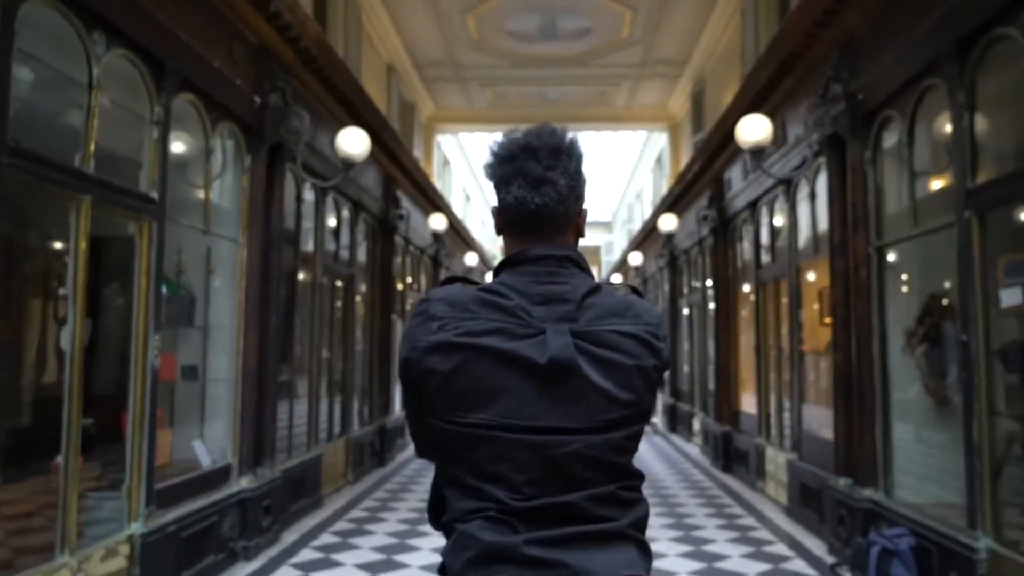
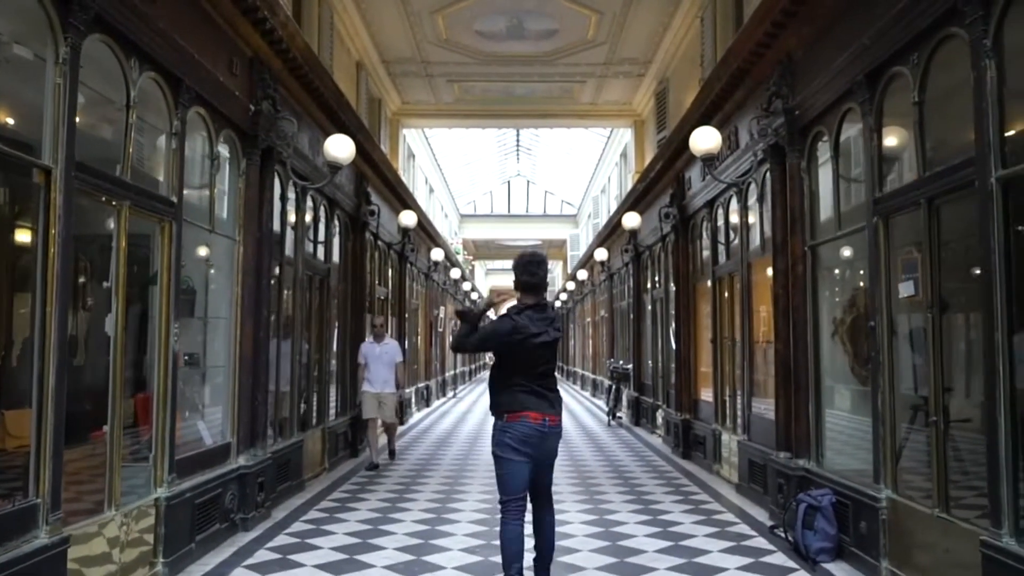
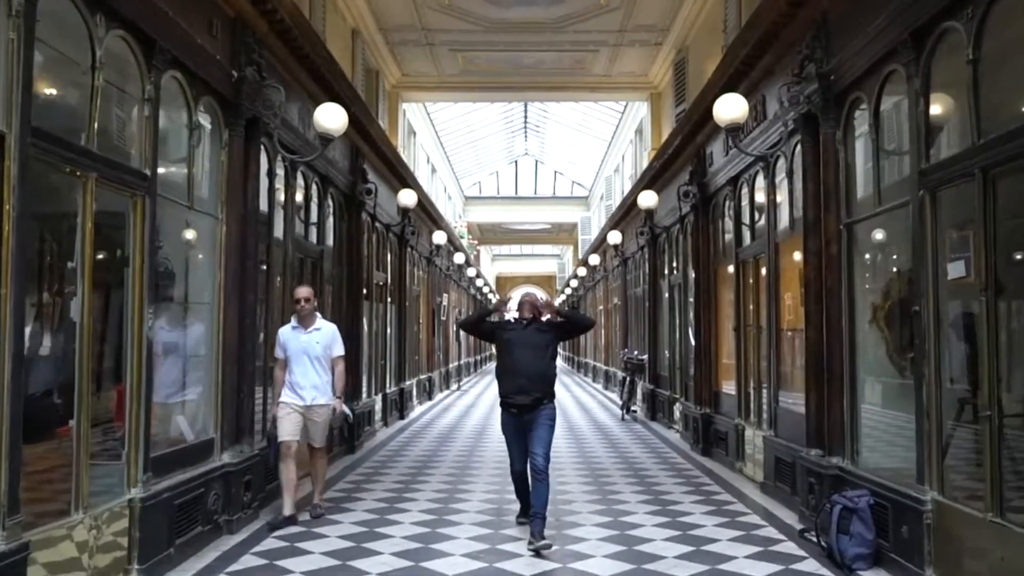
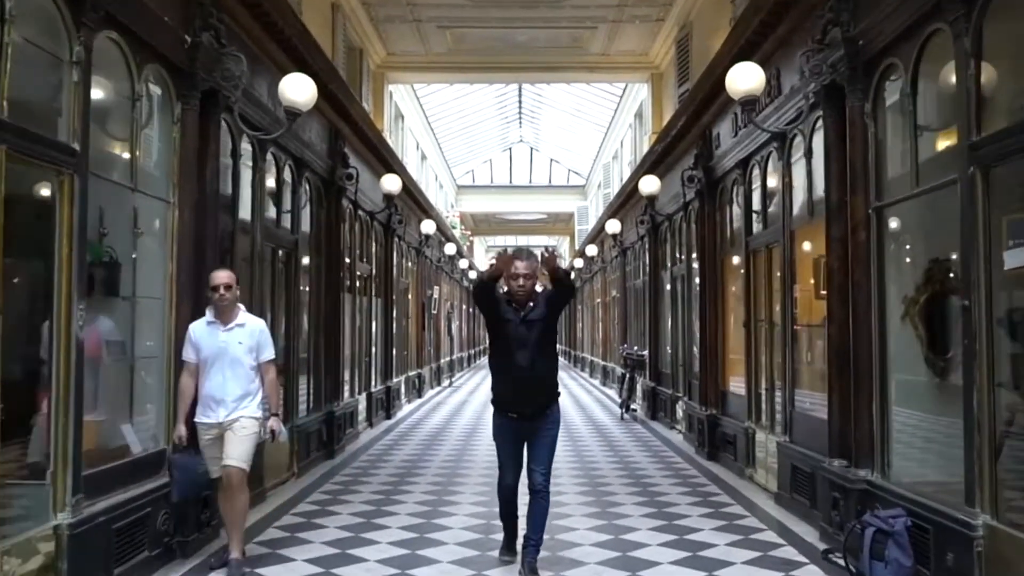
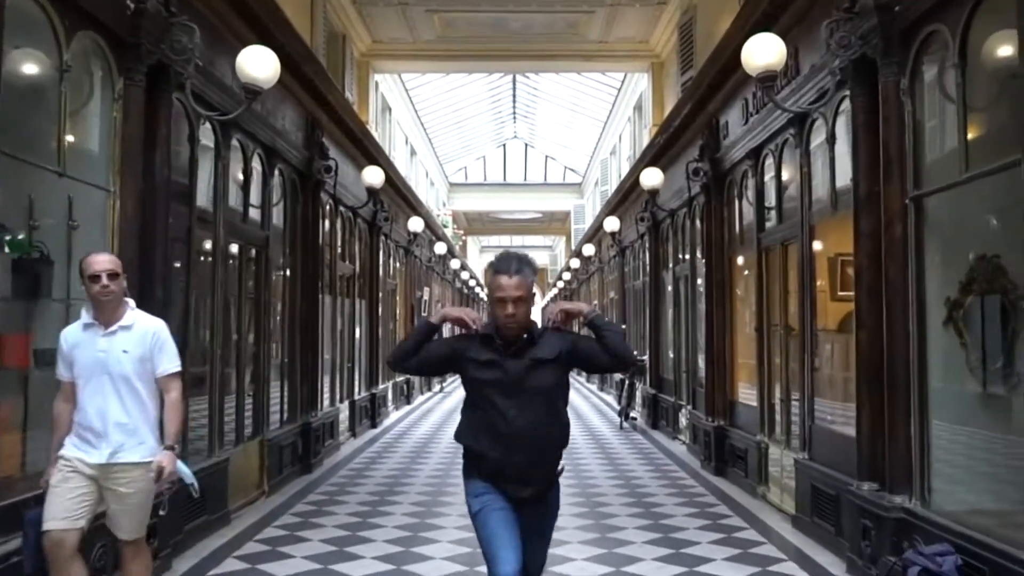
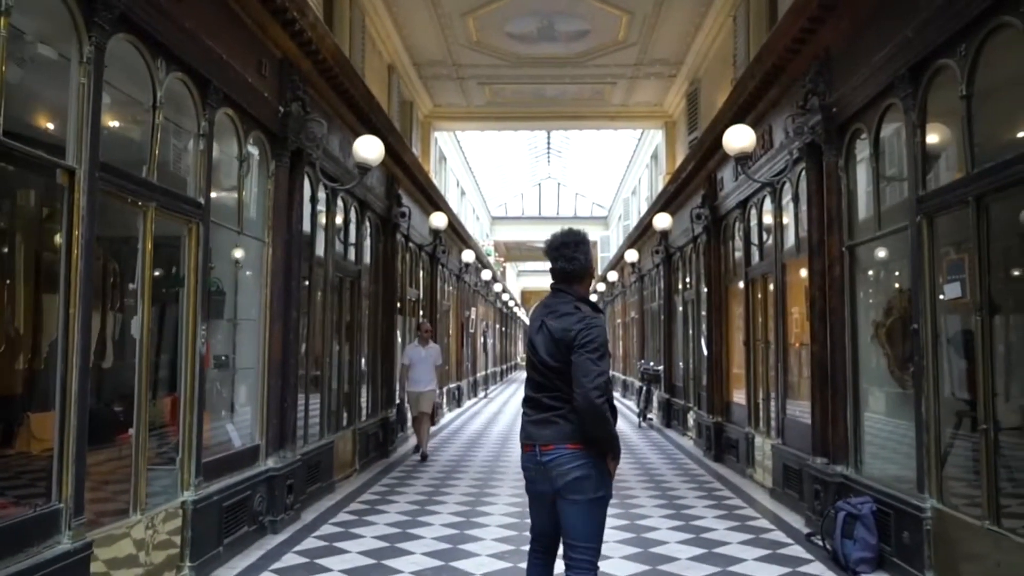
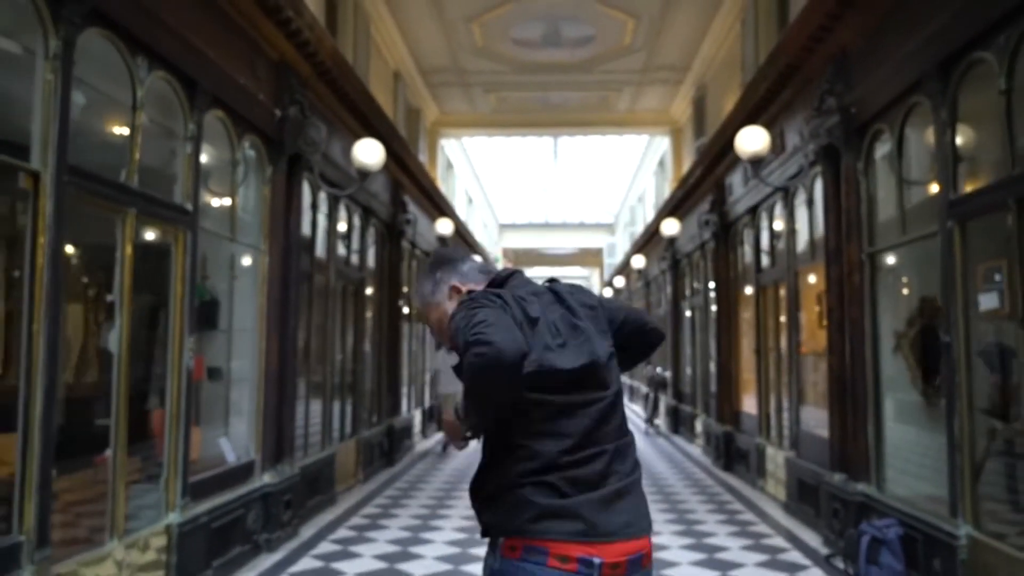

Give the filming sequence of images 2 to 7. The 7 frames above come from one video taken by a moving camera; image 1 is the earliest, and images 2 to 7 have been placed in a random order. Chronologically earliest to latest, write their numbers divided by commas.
7, 6, 2, 3, 4, 5
